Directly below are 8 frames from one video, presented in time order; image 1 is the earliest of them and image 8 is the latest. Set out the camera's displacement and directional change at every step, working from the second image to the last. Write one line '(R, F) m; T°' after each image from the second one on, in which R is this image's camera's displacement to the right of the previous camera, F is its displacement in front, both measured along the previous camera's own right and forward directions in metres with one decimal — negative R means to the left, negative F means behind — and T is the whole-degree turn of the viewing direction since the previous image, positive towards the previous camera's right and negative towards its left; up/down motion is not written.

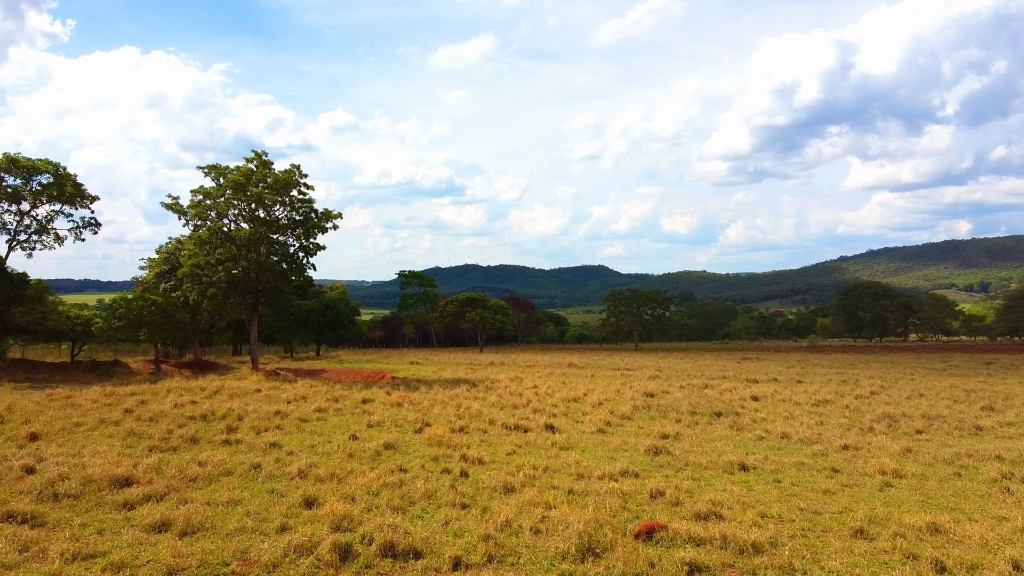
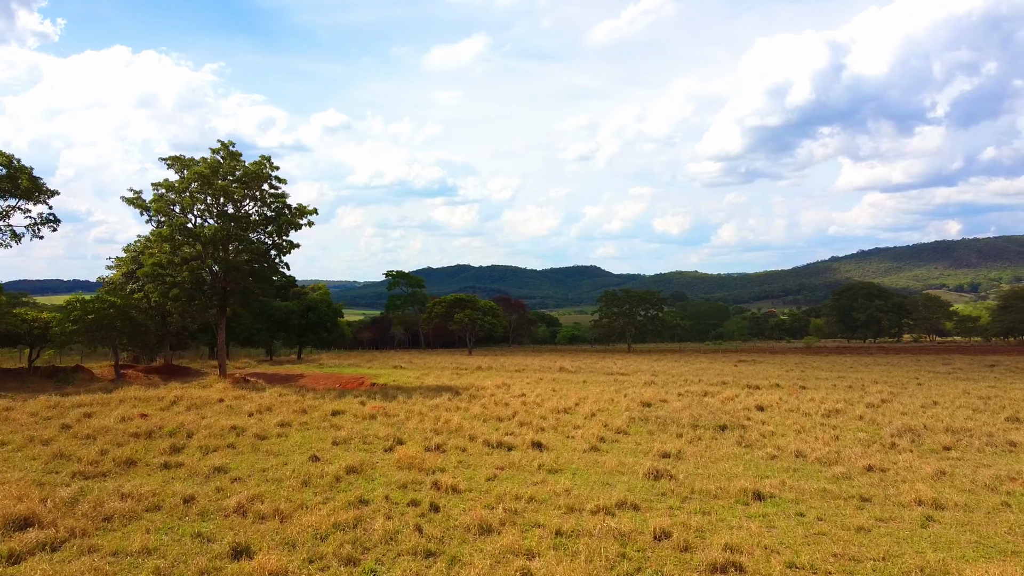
(+0.1, +1.4) m; +1°
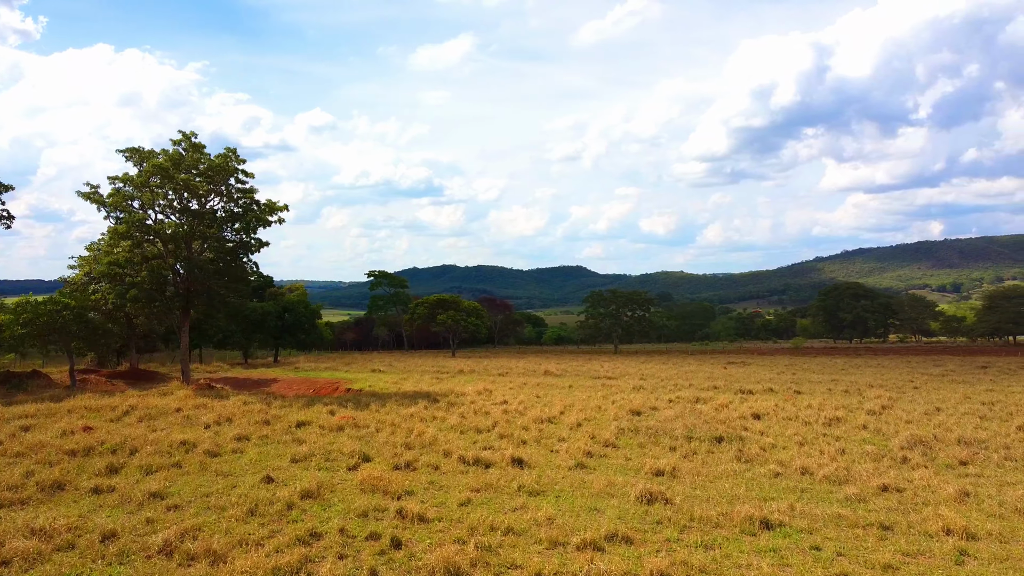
(+0.1, +1.1) m; +1°
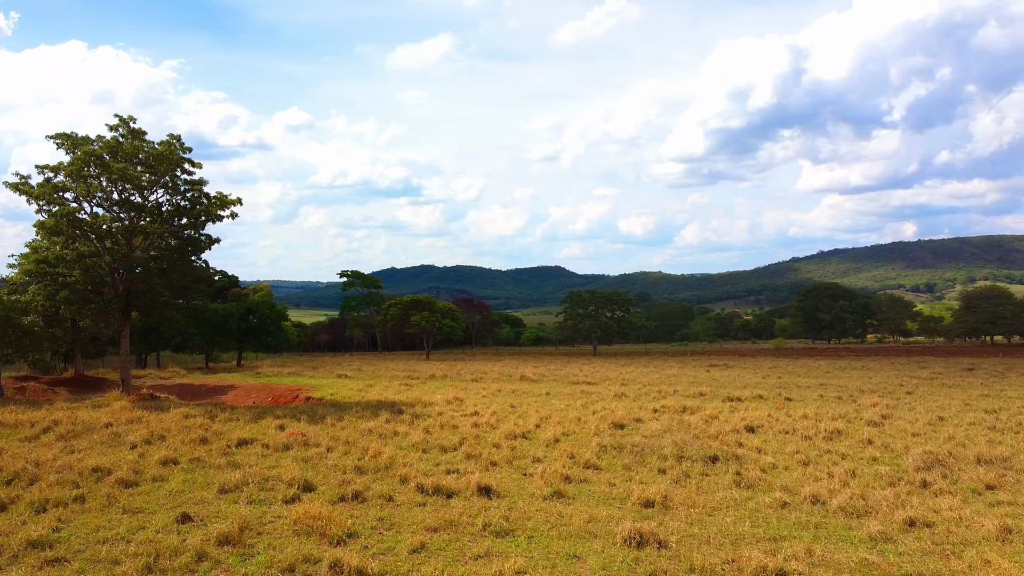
(+0.1, +1.5) m; +2°
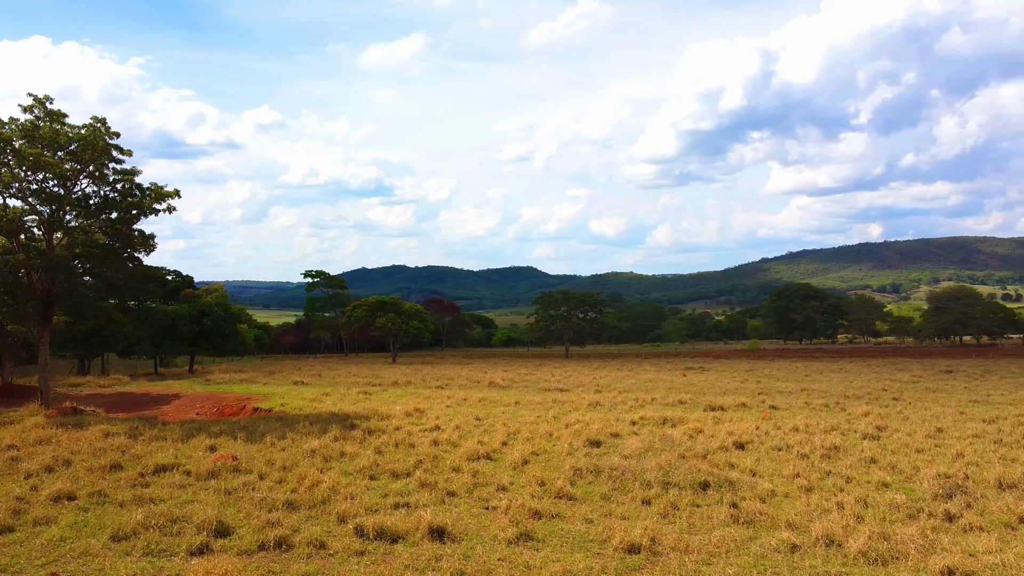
(+0.1, +1.5) m; +2°
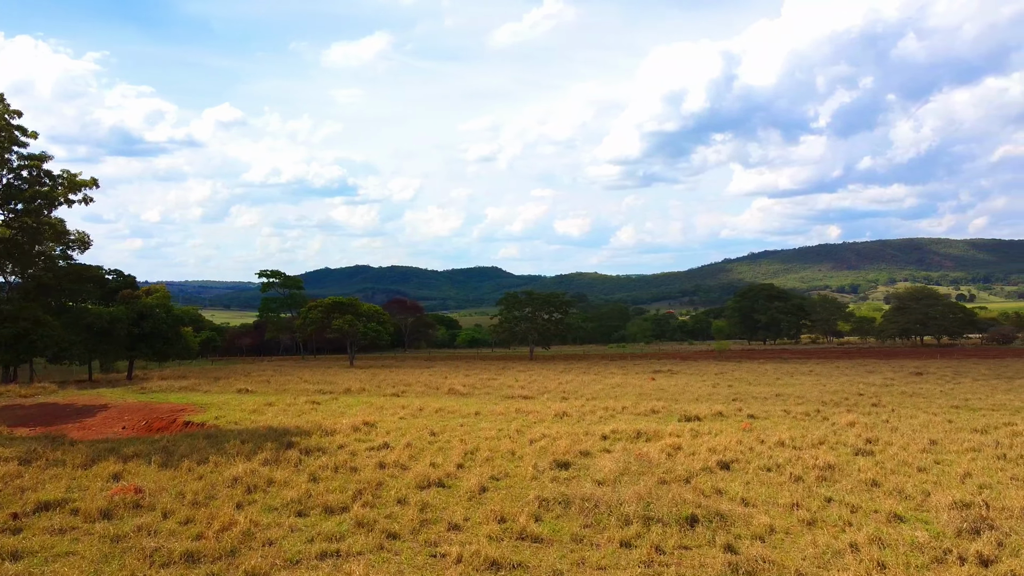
(+0.1, +1.5) m; +3°
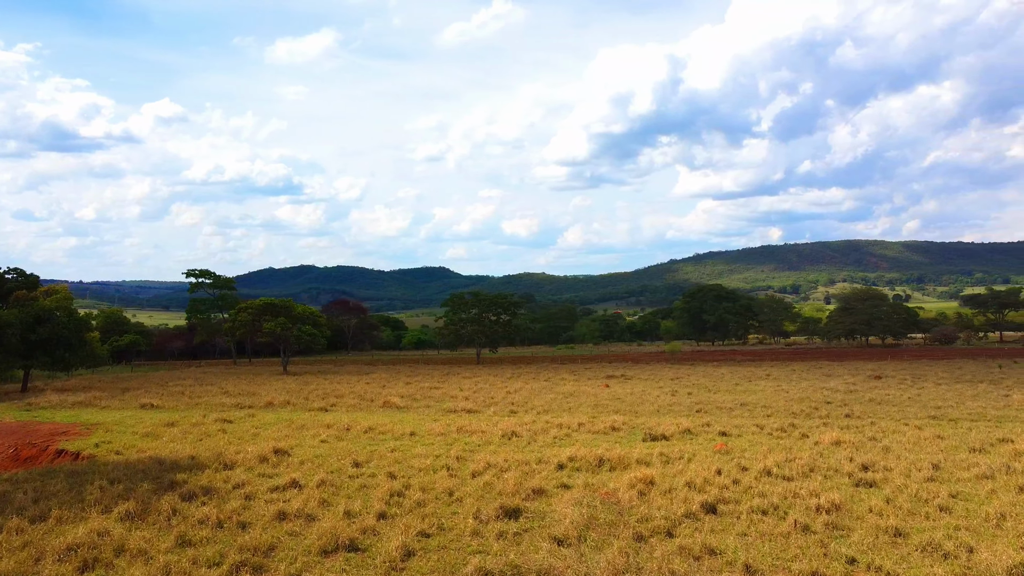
(+0.1, +2.3) m; +4°
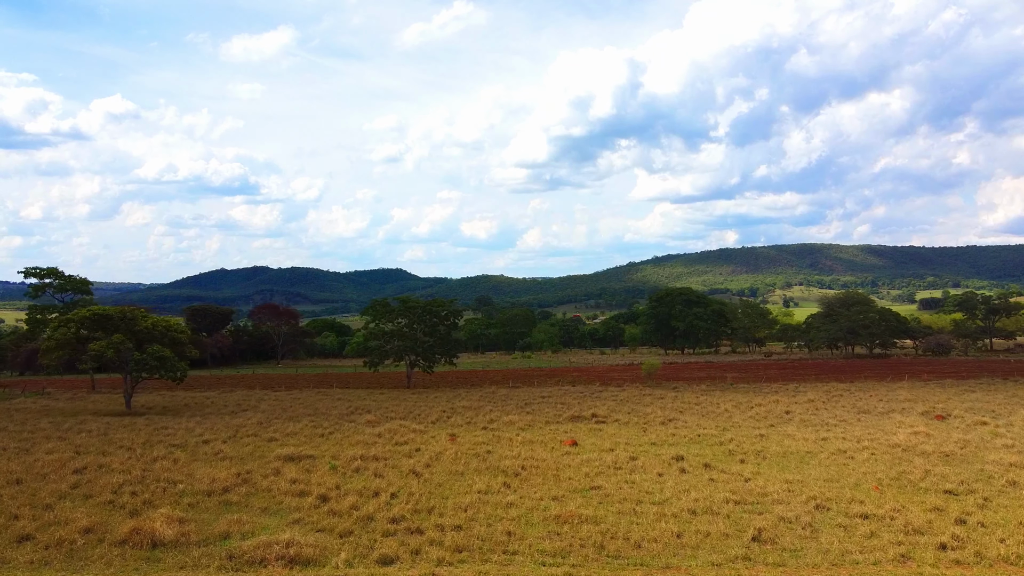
(+1.1, +10.7) m; +3°
